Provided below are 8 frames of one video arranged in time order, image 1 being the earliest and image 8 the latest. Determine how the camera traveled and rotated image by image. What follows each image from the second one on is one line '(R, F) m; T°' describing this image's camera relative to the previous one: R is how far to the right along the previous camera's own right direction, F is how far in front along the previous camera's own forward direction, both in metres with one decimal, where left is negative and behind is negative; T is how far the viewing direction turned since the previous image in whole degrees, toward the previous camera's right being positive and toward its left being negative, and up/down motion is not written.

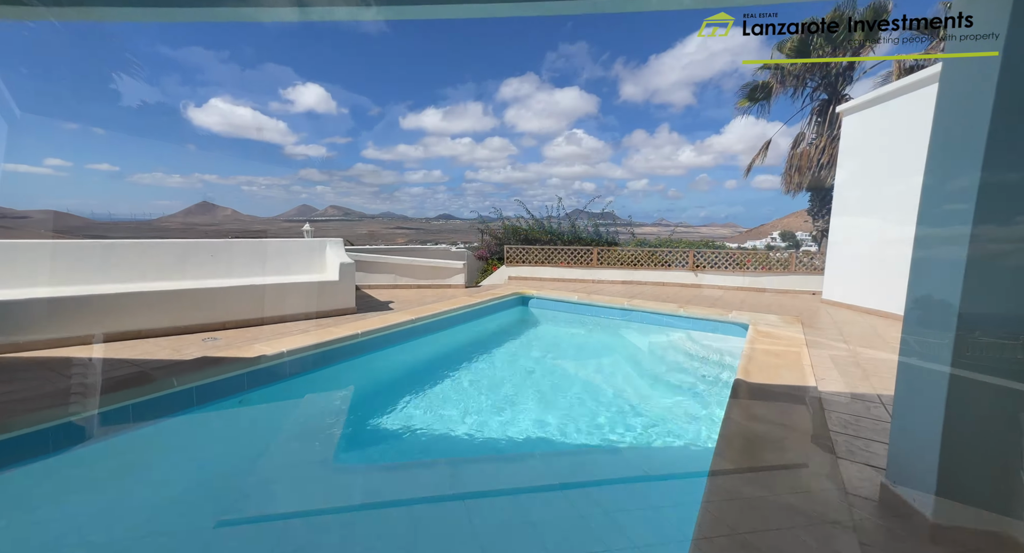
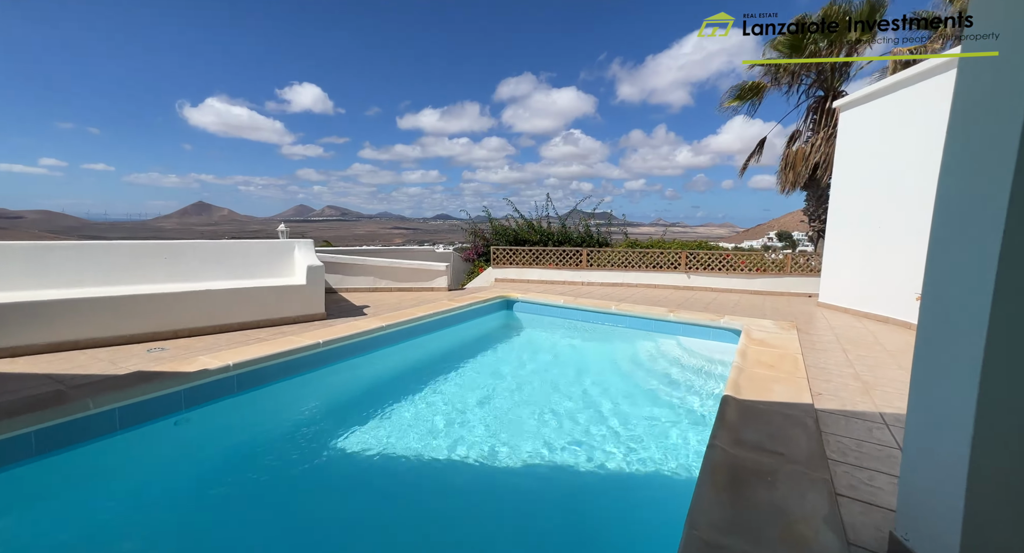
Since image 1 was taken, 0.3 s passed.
(+0.2, +0.3) m; 0°
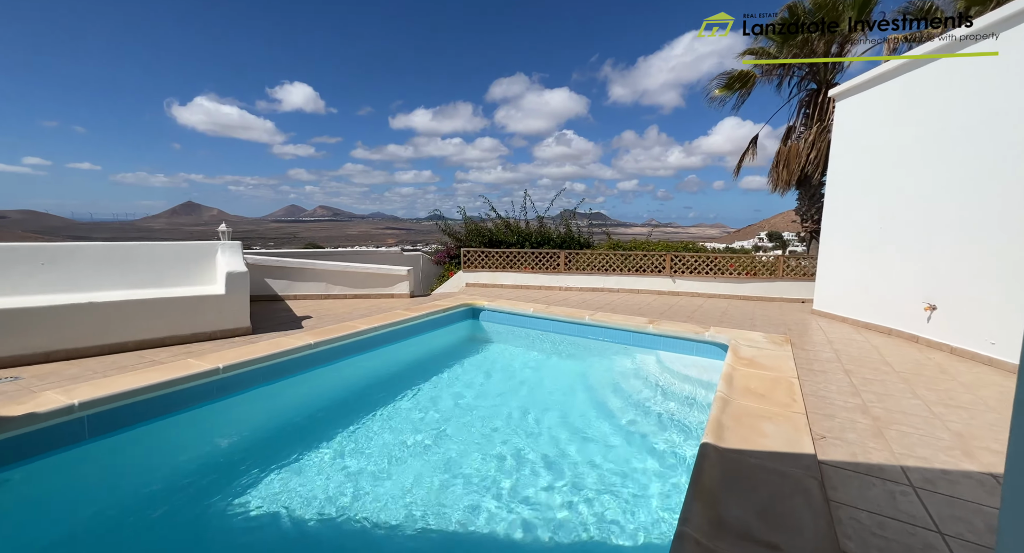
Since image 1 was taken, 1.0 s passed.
(+0.4, +0.6) m; +1°
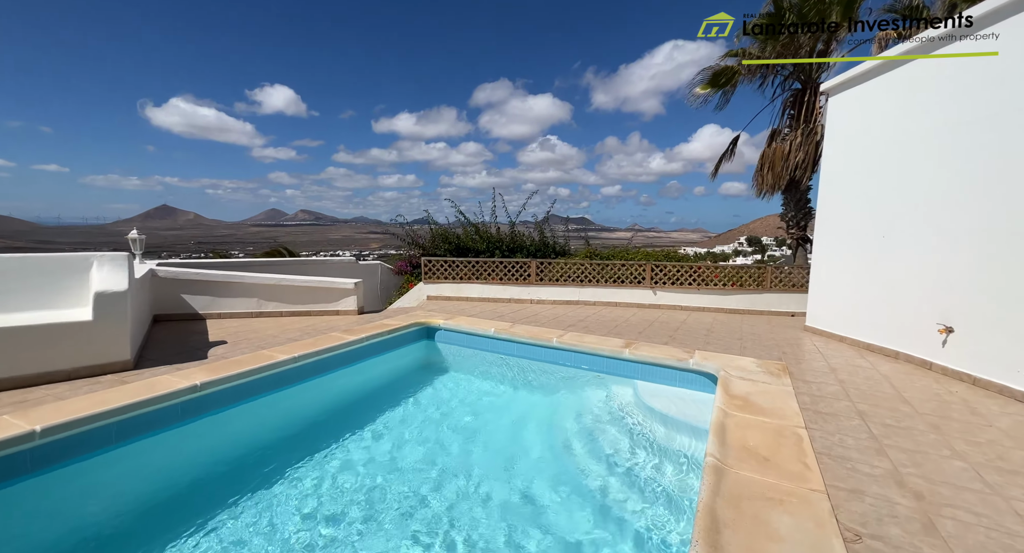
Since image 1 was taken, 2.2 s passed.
(+0.3, +0.7) m; +2°
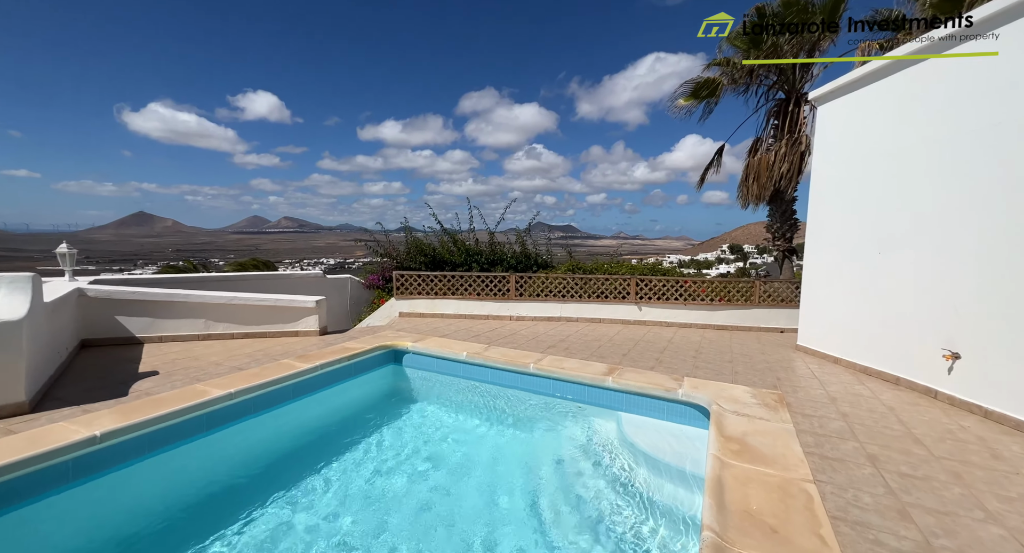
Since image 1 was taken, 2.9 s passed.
(+0.1, +0.4) m; +2°
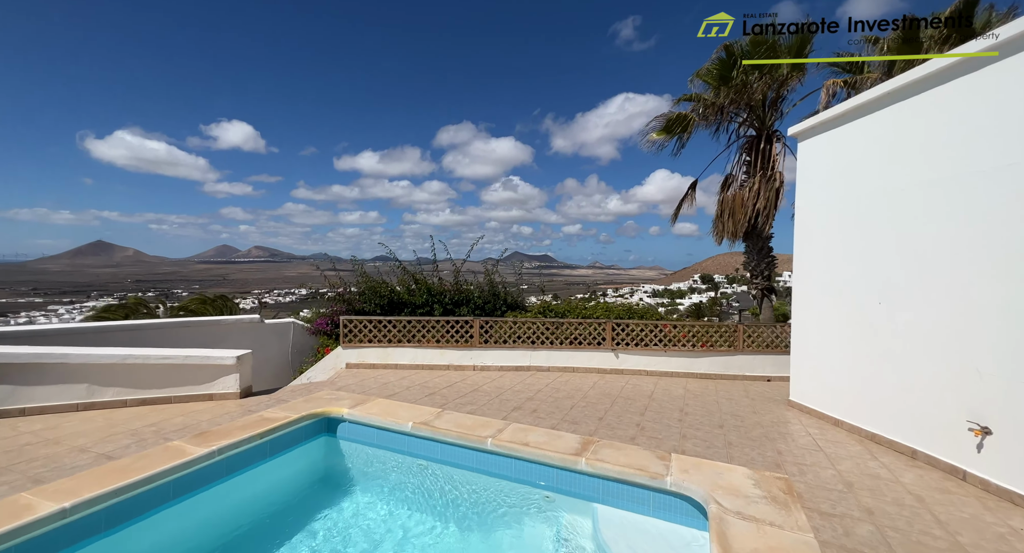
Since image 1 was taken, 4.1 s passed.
(+0.2, +0.6) m; +3°
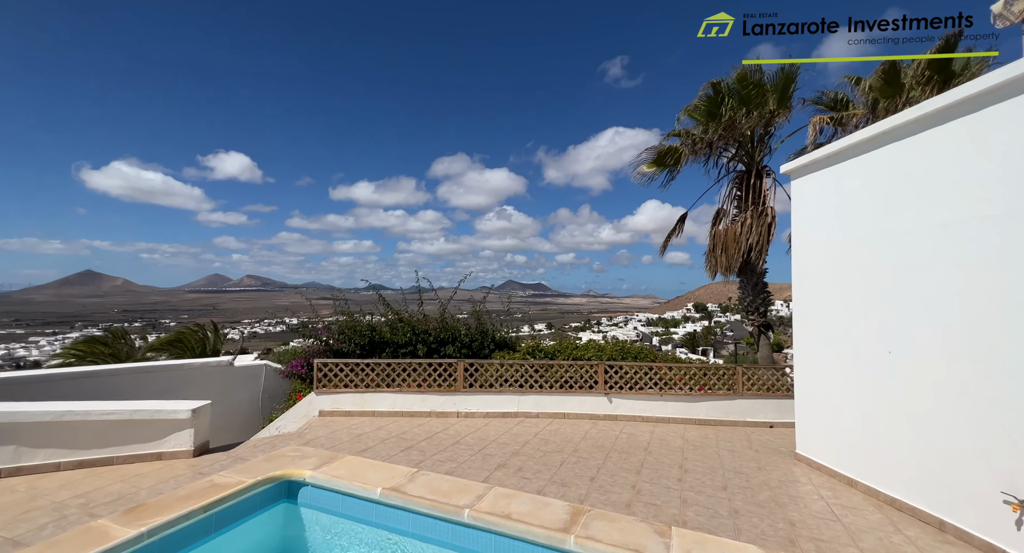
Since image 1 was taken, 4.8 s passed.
(+0.1, +0.3) m; +1°
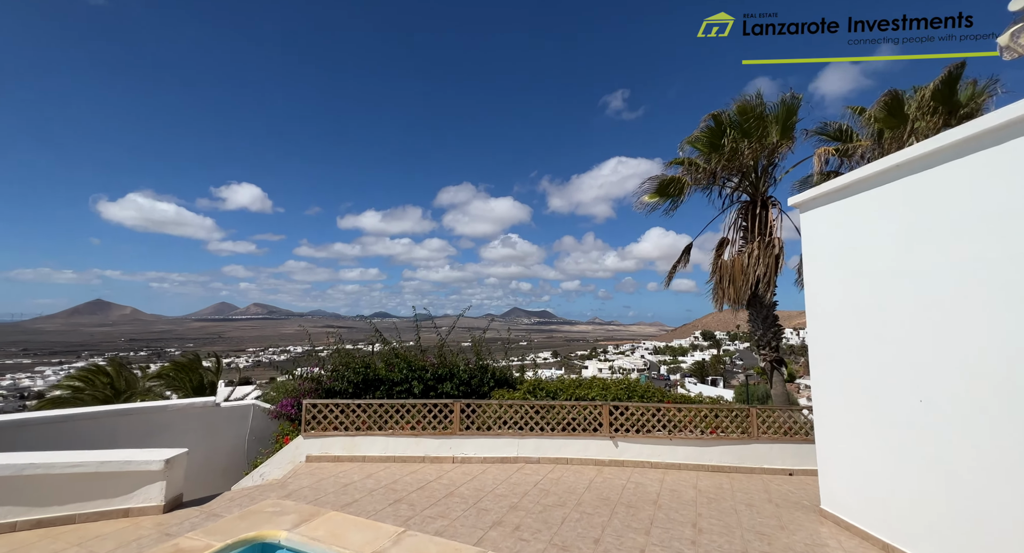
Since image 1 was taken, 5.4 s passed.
(+0.1, +0.2) m; -1°
